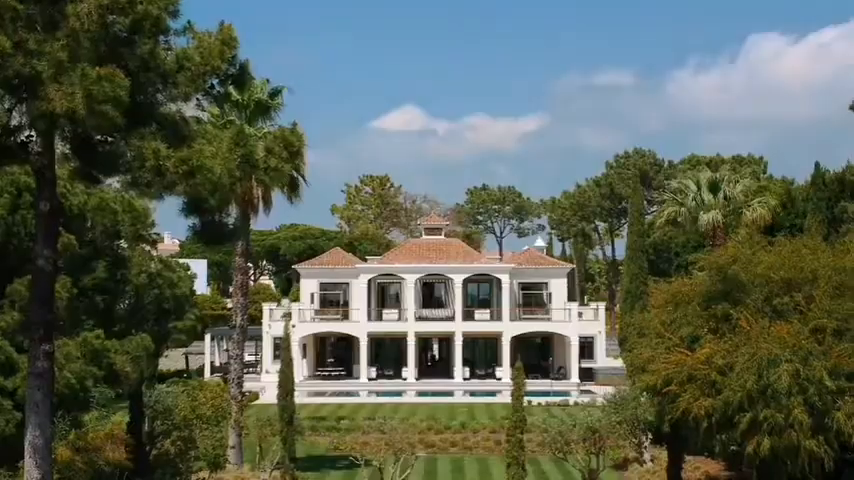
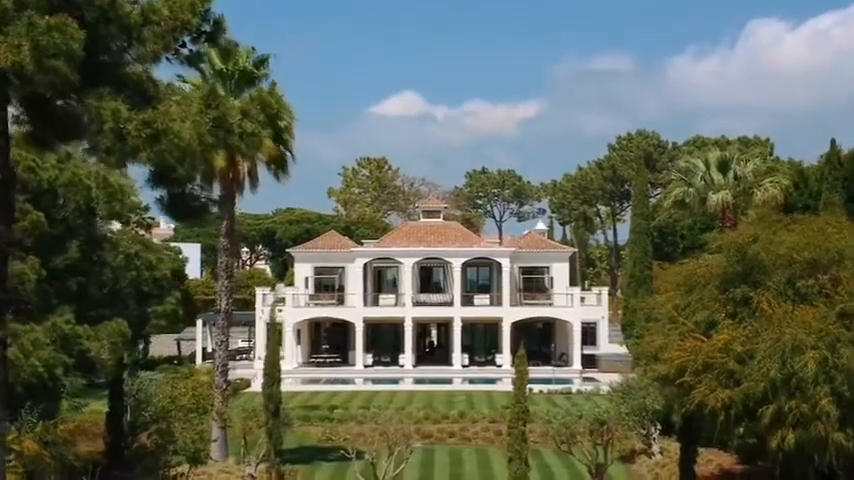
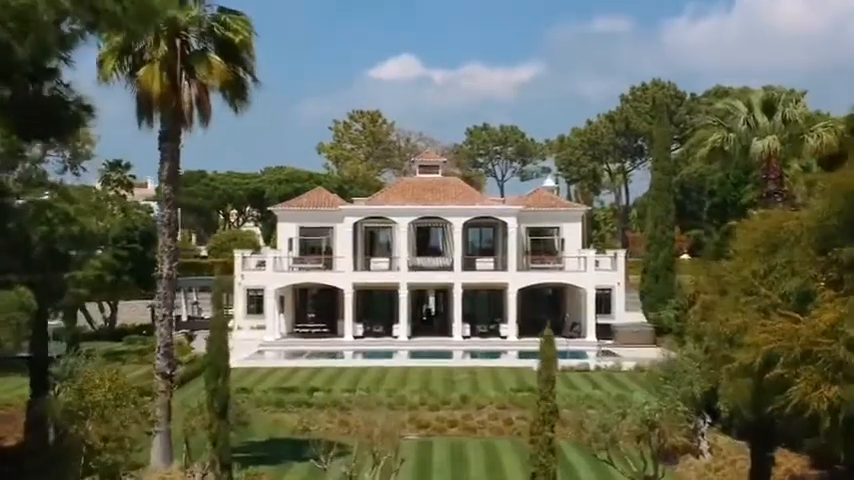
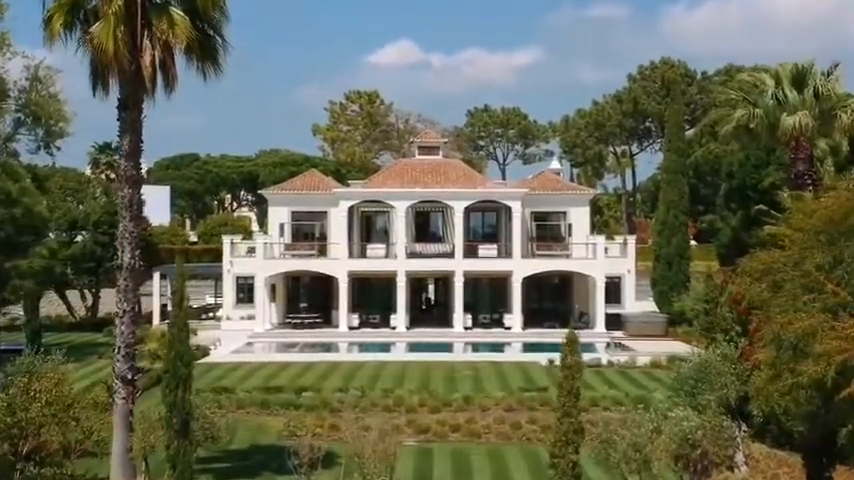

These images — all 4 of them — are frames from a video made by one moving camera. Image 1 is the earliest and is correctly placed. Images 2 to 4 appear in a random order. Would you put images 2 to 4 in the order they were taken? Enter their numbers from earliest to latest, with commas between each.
2, 3, 4
